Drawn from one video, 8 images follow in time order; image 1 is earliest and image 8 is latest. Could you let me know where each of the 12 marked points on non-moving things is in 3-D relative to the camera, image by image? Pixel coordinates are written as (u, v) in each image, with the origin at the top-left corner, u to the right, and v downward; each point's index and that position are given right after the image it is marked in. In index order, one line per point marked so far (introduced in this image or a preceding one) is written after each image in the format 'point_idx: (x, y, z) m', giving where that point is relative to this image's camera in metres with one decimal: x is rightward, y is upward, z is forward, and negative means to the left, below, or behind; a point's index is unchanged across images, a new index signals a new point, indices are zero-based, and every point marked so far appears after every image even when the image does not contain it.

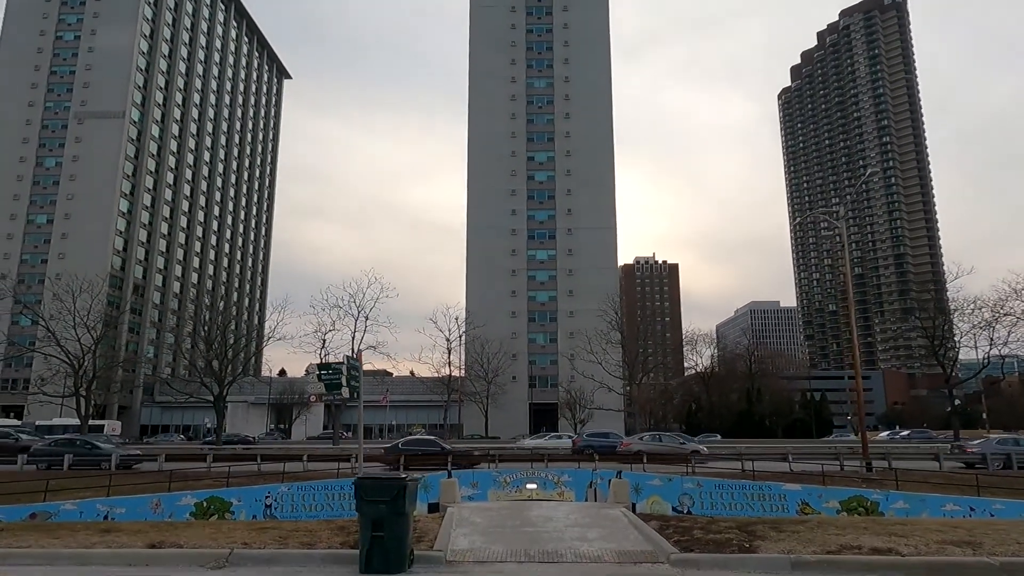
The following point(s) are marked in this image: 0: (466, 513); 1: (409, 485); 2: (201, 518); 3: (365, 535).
0: (-0.9, -4.3, +12.7) m
1: (-1.4, -2.7, +9.1) m
2: (-8.4, -6.4, +18.5) m
3: (-1.9, -3.3, +8.7) m
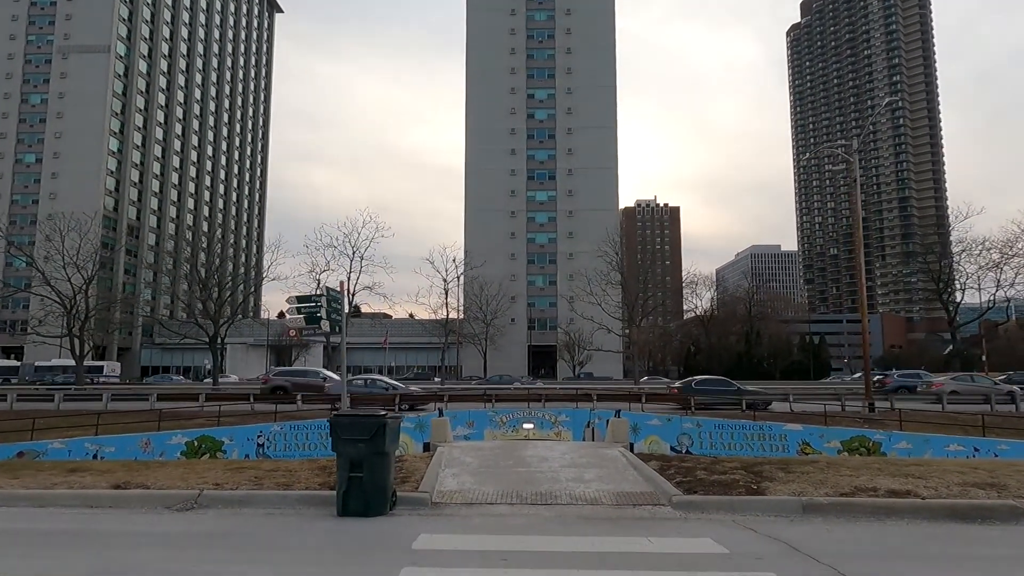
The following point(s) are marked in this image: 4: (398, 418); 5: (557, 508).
0: (-1.1, -3.0, +12.0) m
1: (-1.5, -1.7, +8.3) m
2: (-8.6, -4.6, +18.1) m
3: (-2.0, -2.3, +8.0) m
4: (-1.4, -1.7, +8.6) m
5: (+0.6, -2.8, +8.5) m
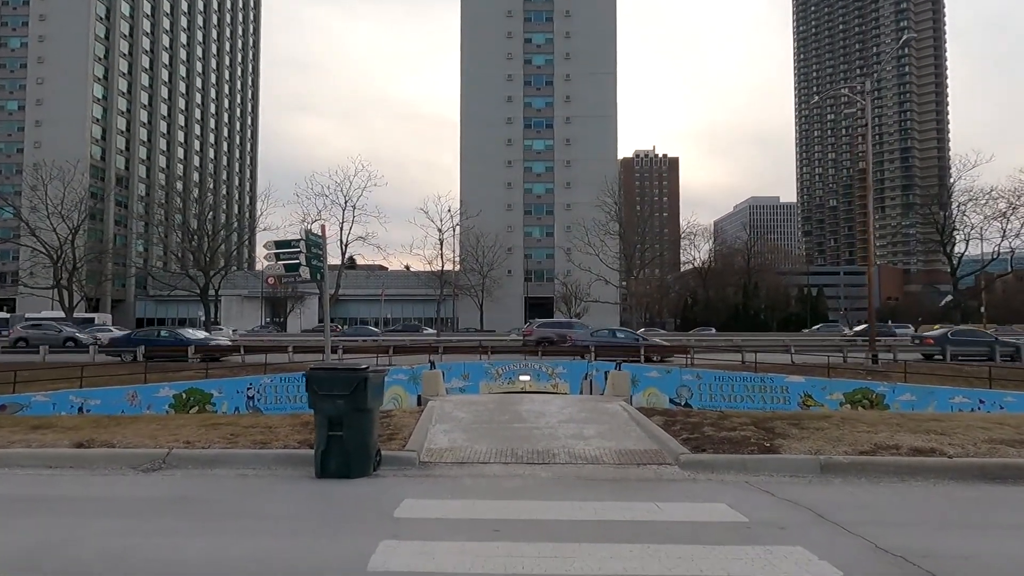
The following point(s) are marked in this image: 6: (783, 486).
0: (-1.1, -2.1, +11.4) m
1: (-1.5, -1.0, +7.6) m
2: (-8.7, -3.2, +17.5) m
3: (-2.1, -1.6, +7.3) m
4: (-1.5, -1.0, +7.9) m
5: (+0.5, -2.1, +7.8) m
6: (+2.9, -2.1, +7.1) m
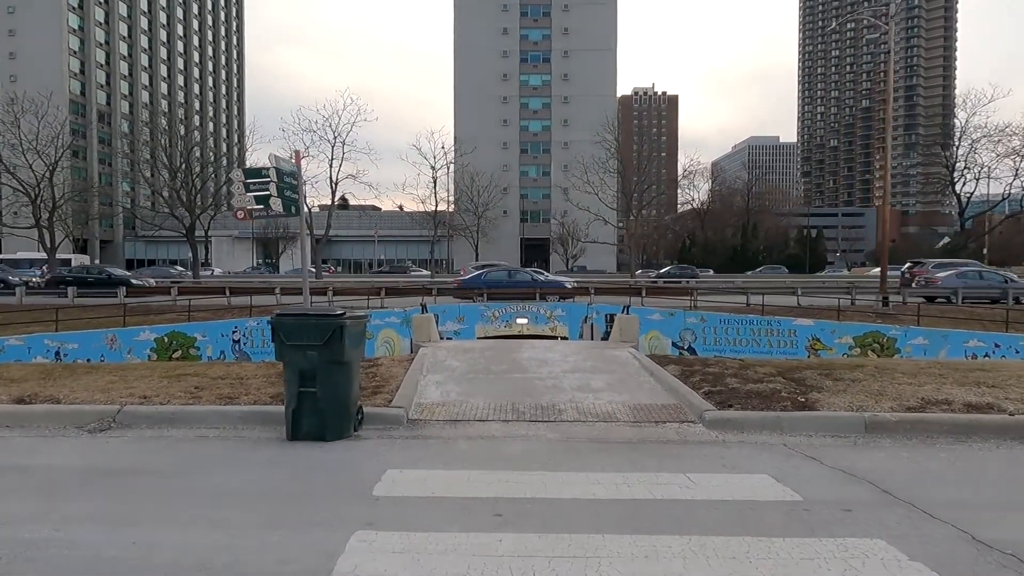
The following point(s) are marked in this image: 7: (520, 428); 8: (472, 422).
0: (-1.1, -1.1, +10.4) m
1: (-1.5, -0.4, +6.5) m
2: (-8.7, -1.7, +16.5) m
3: (-2.1, -1.0, +6.3) m
4: (-1.5, -0.3, +6.8) m
5: (+0.5, -1.4, +6.9) m
6: (+2.9, -1.5, +6.1) m
7: (+0.1, -1.4, +6.8) m
8: (-0.4, -1.4, +7.1) m
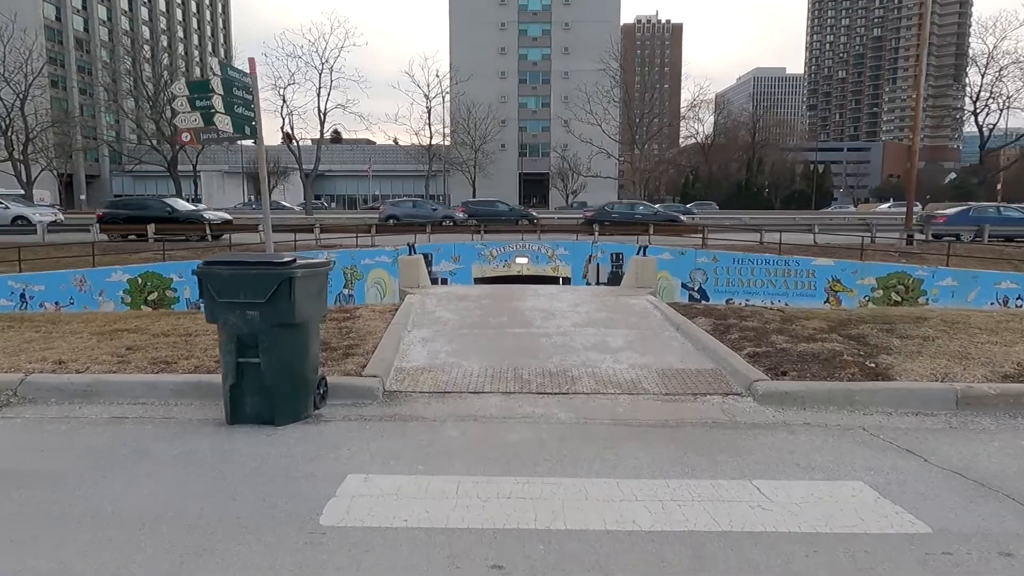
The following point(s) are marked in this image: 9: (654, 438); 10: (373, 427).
0: (-1.1, -0.2, +8.9) m
1: (-1.5, +0.1, +5.0) m
2: (-8.8, -0.3, +15.1) m
3: (-2.1, -0.6, +4.9) m
4: (-1.5, +0.2, +5.3) m
5: (+0.5, -0.9, +5.5) m
6: (+2.9, -1.1, +4.8) m
7: (+0.1, -0.9, +5.4) m
8: (-0.4, -0.9, +5.7) m
9: (+1.0, -1.1, +4.7) m
10: (-1.0, -1.0, +4.9) m
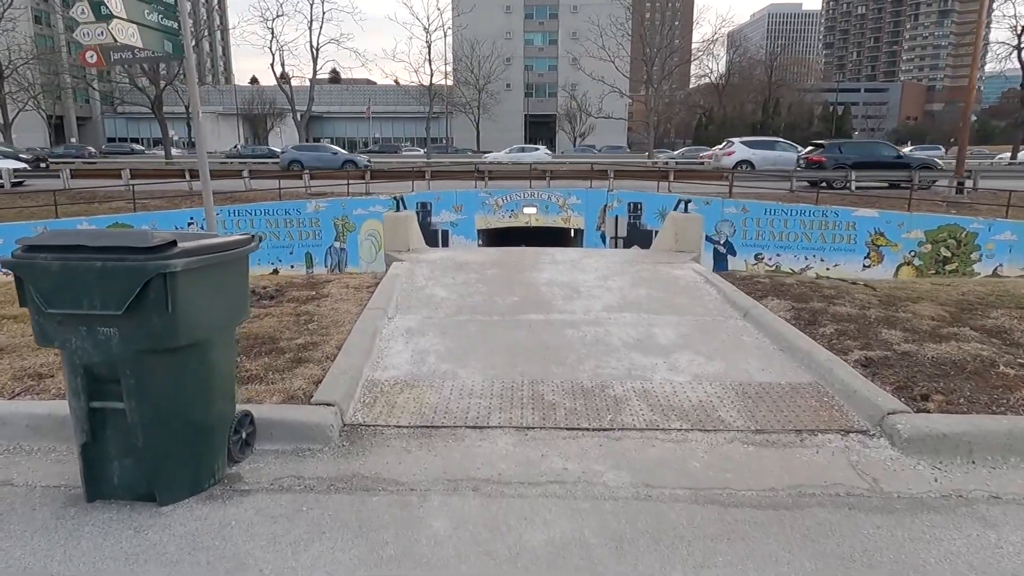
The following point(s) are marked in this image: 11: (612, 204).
0: (-1.0, +0.1, +7.0) m
1: (-1.4, +0.1, +3.1) m
2: (-8.6, +0.6, +13.2) m
3: (-2.0, -0.6, +3.0) m
4: (-1.4, +0.2, +3.4) m
5: (+0.6, -0.9, +3.6) m
6: (+3.0, -1.1, +2.9) m
7: (+0.2, -0.9, +3.6) m
8: (-0.3, -0.8, +3.8) m
9: (+1.1, -1.1, +2.8) m
10: (-0.9, -1.0, +3.1) m
11: (+2.5, +2.0, +16.2) m
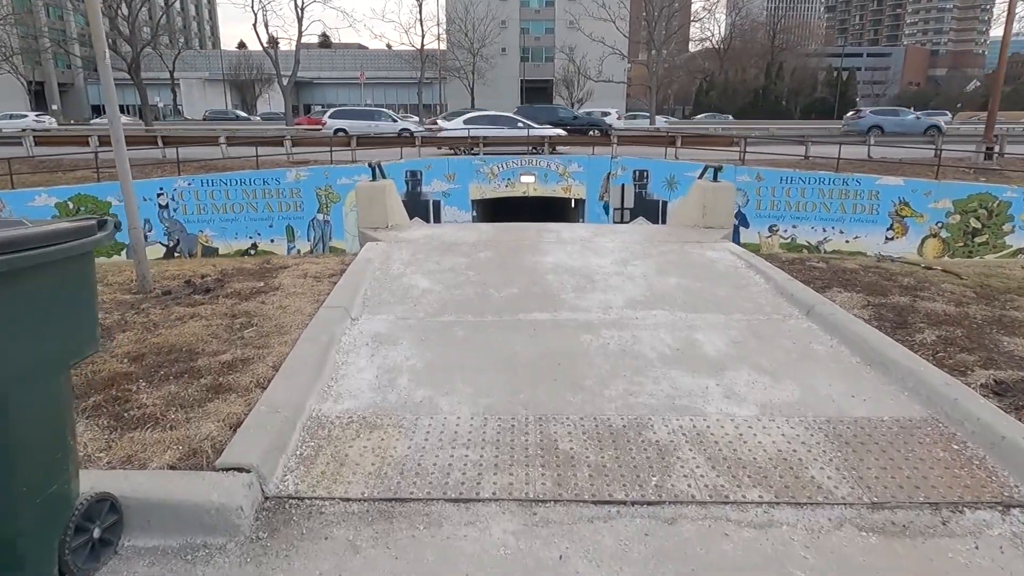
0: (-1.0, +0.2, +5.7) m
1: (-1.4, 0.0, +1.8) m
2: (-8.6, +0.9, +11.8) m
3: (-2.0, -0.6, +1.7) m
4: (-1.4, +0.2, +2.0) m
5: (+0.7, -0.9, +2.4) m
6: (+3.0, -1.1, +1.7) m
7: (+0.2, -0.9, +2.4) m
8: (-0.3, -0.9, +2.6) m
9: (+1.1, -1.1, +1.6) m
10: (-0.9, -1.1, +1.9) m
11: (+2.4, +2.5, +14.8) m
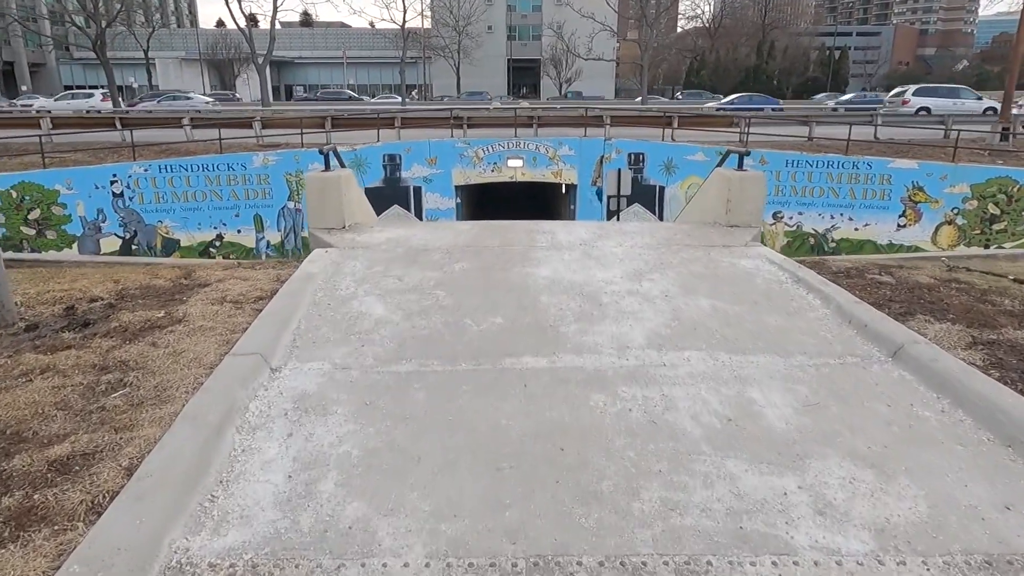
0: (-1.1, +0.1, +4.5) m
1: (-1.4, -0.2, +0.5) m
2: (-8.9, +0.9, +10.4) m
3: (-2.0, -0.9, +0.5) m
4: (-1.4, -0.1, +0.8) m
5: (+0.6, -1.2, +1.2) m
6: (+3.0, -1.4, +0.5) m
7: (+0.2, -1.2, +1.1) m
8: (-0.3, -1.1, +1.4) m
9: (+1.1, -1.4, +0.4) m
10: (-0.9, -1.3, +0.7) m
11: (+2.1, +2.6, +13.5) m
